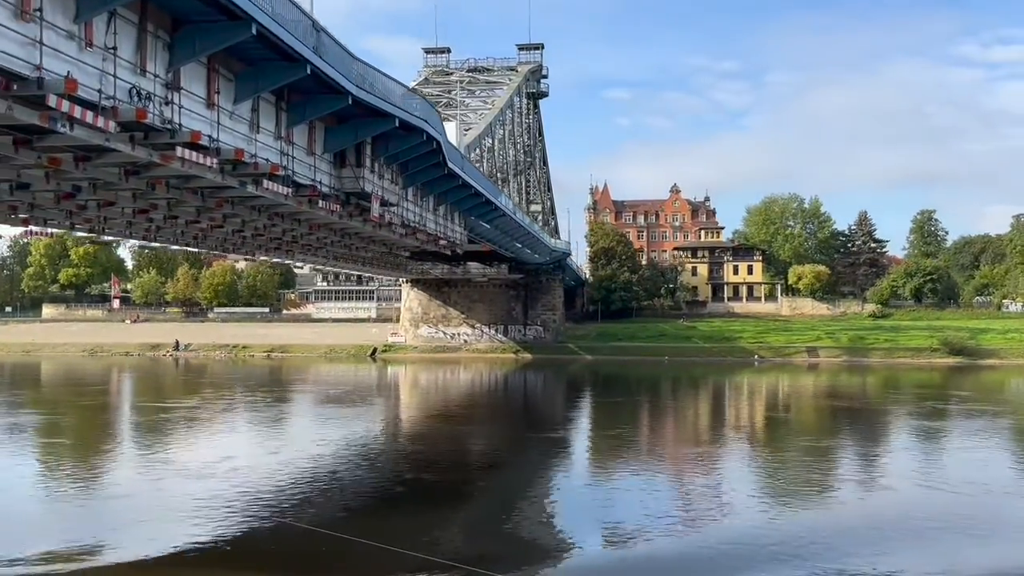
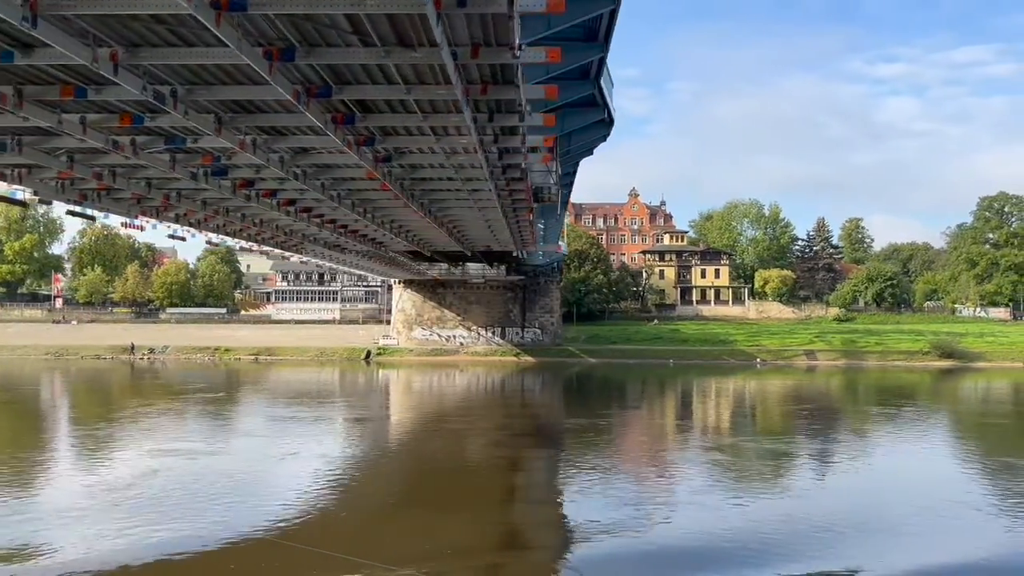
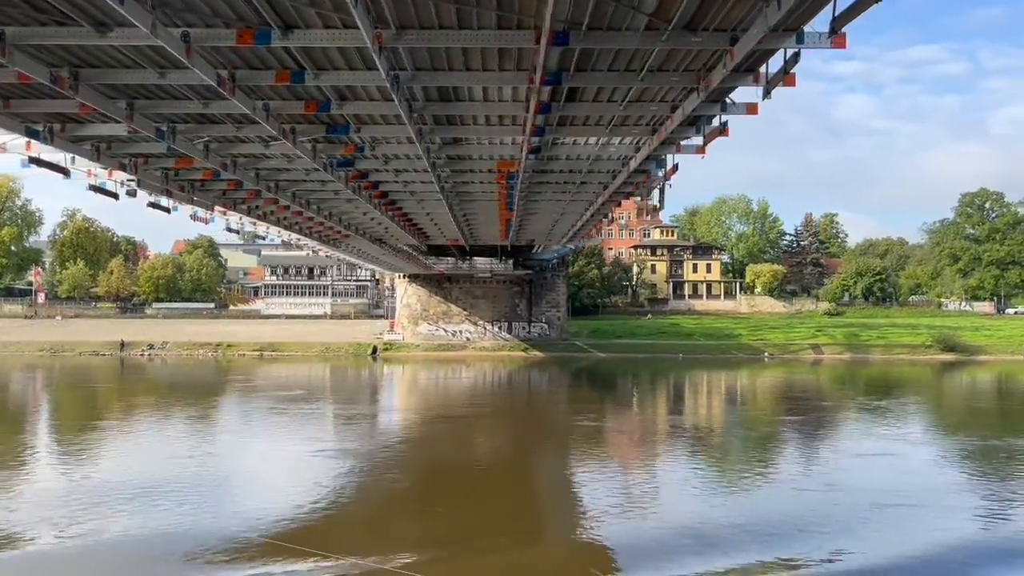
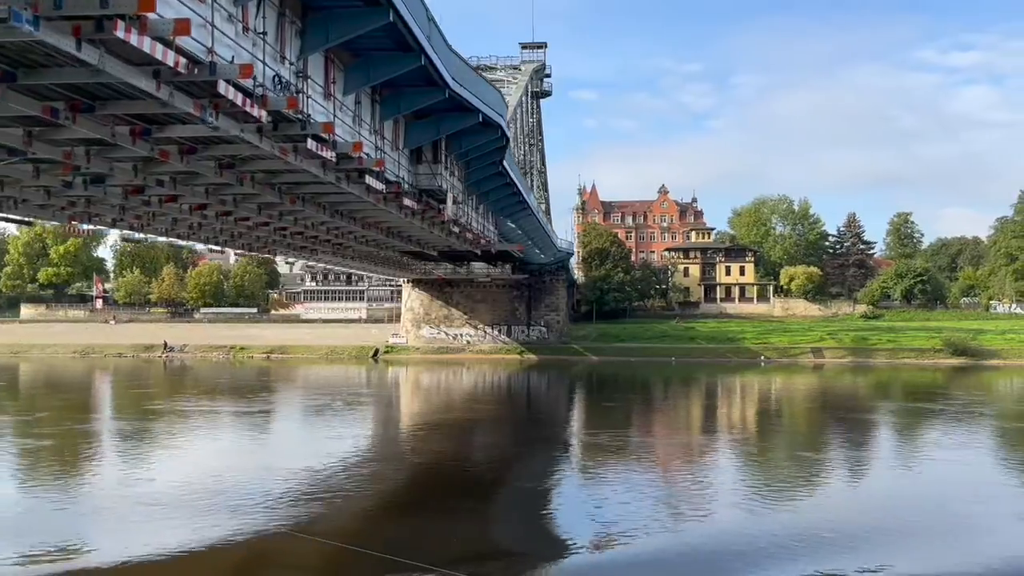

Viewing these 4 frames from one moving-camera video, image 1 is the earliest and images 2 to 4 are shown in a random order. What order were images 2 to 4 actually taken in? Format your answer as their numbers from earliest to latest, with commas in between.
4, 2, 3
